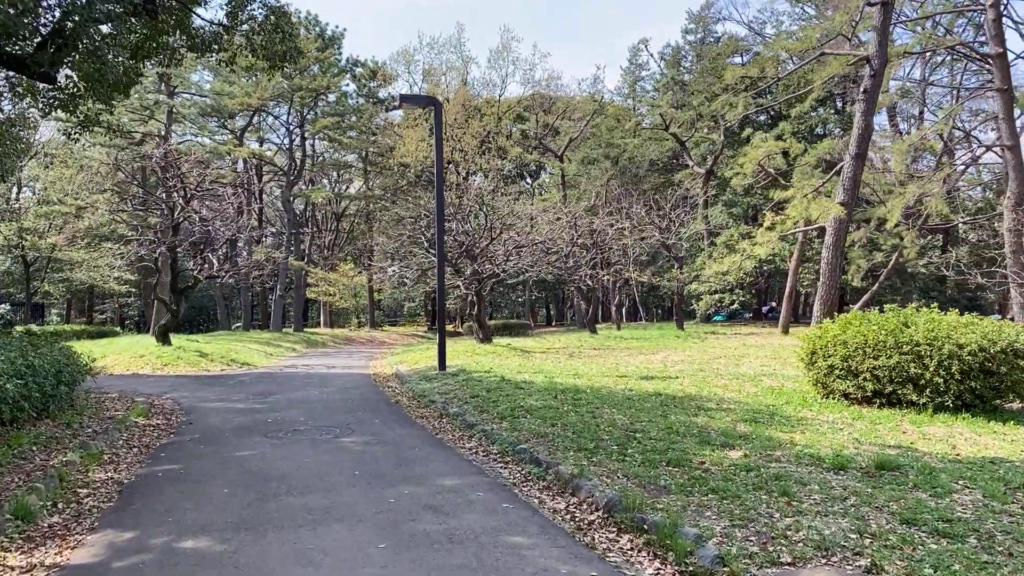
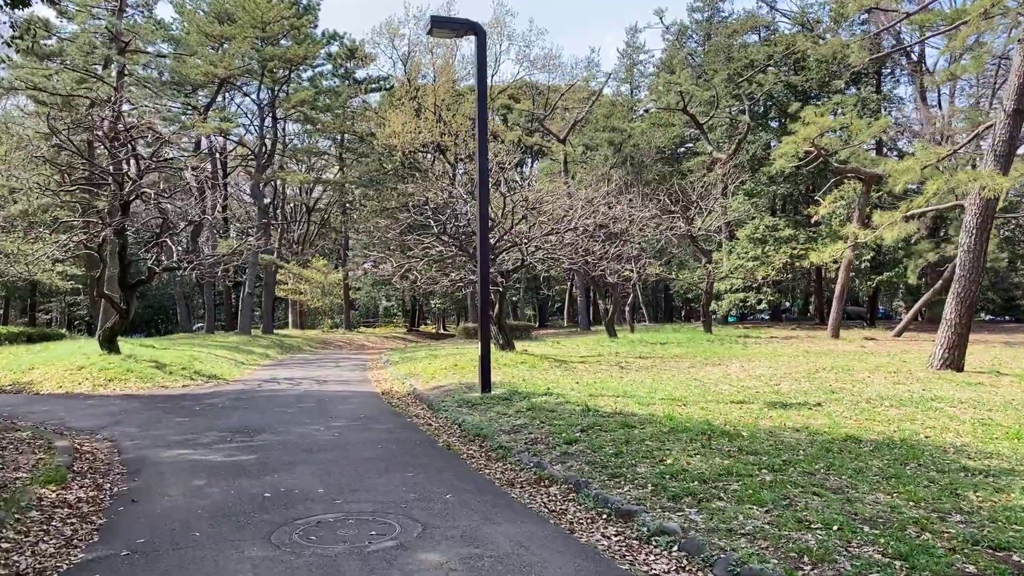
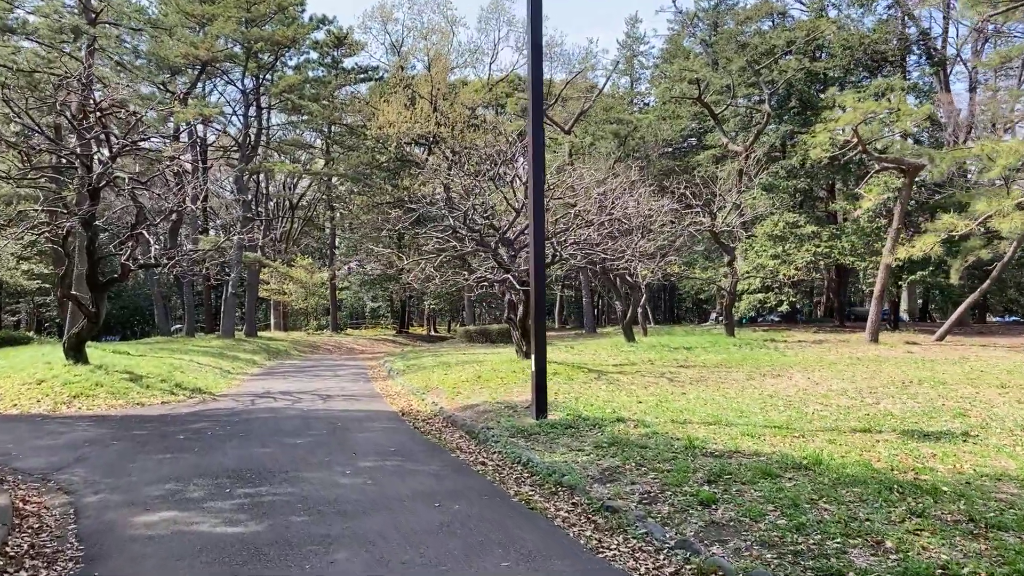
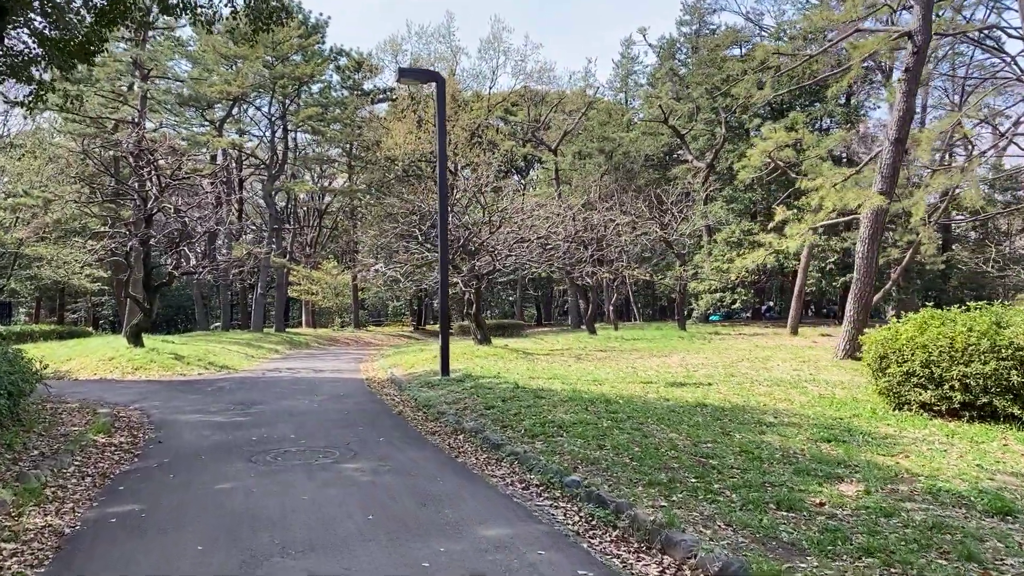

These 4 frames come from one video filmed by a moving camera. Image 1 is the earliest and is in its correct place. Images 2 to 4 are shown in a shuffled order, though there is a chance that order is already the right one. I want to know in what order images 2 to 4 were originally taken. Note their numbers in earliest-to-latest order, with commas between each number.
4, 2, 3
